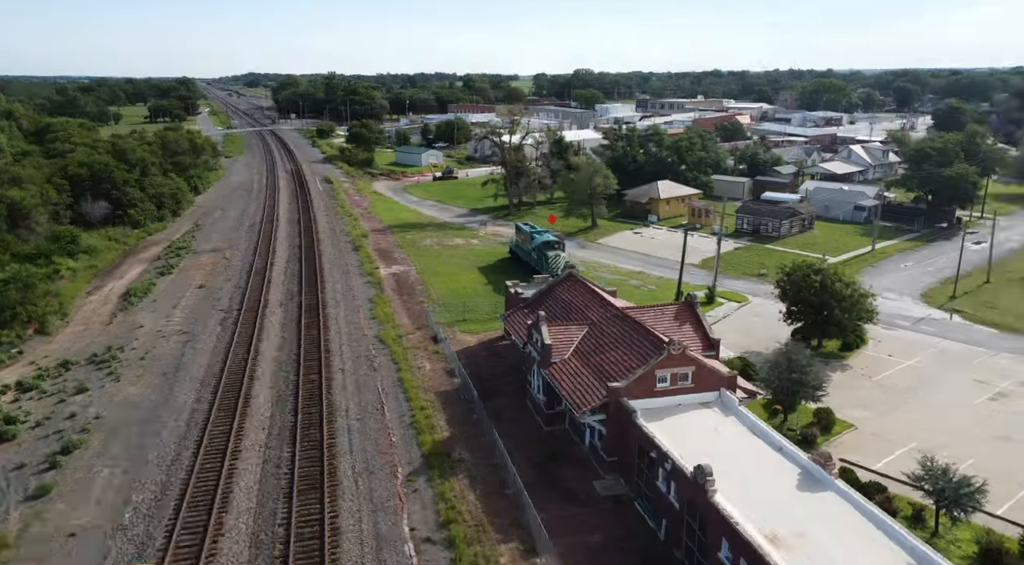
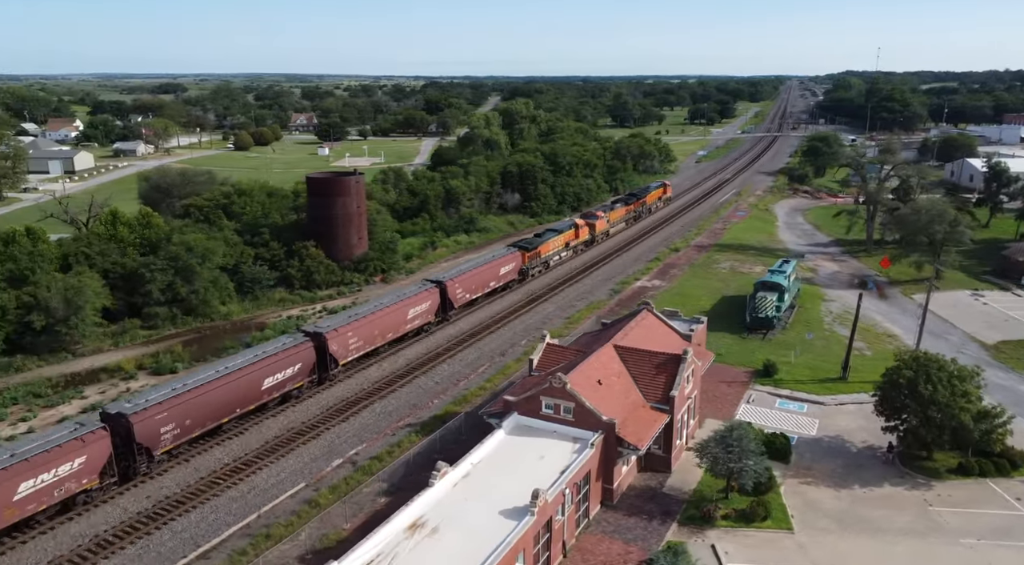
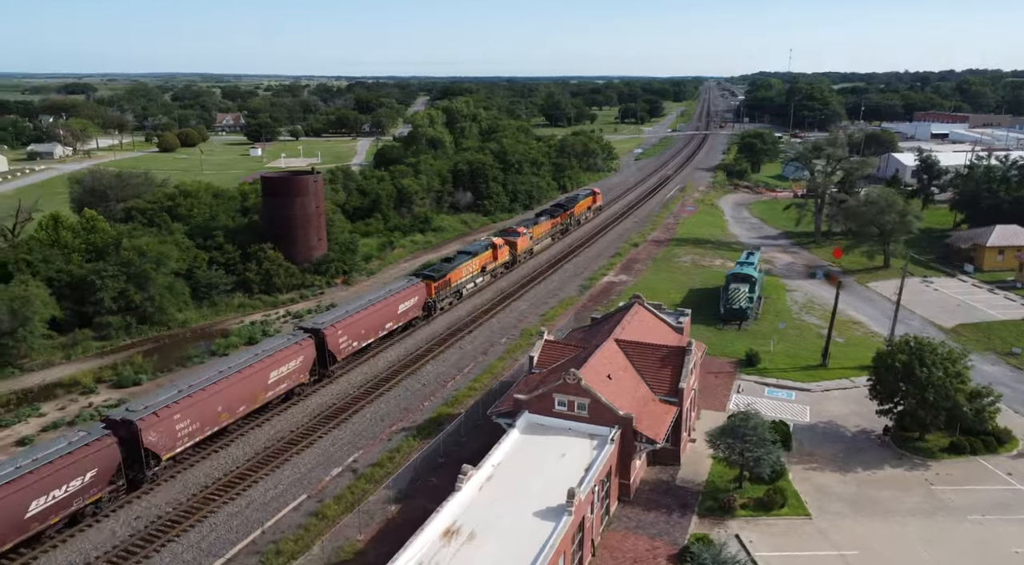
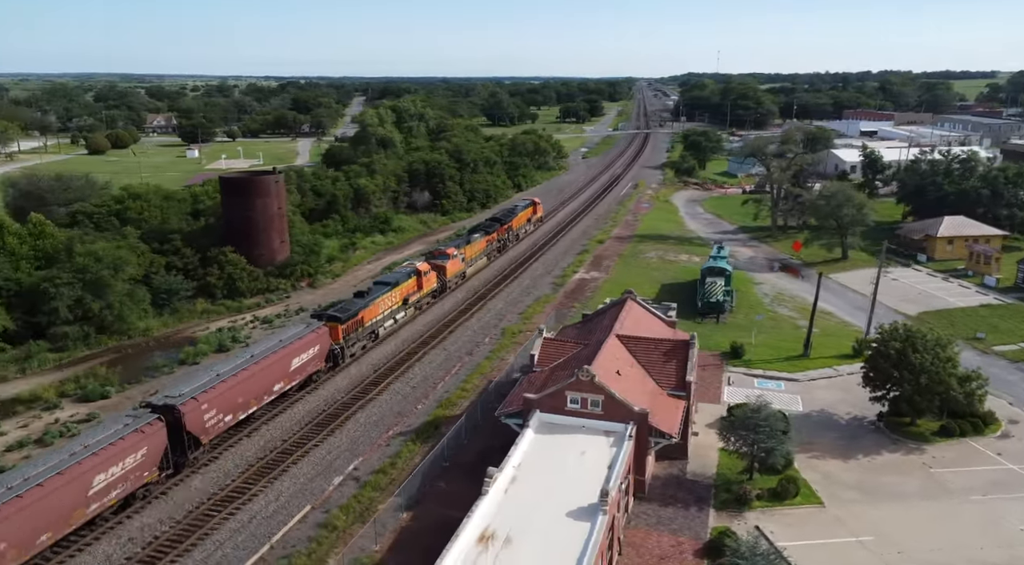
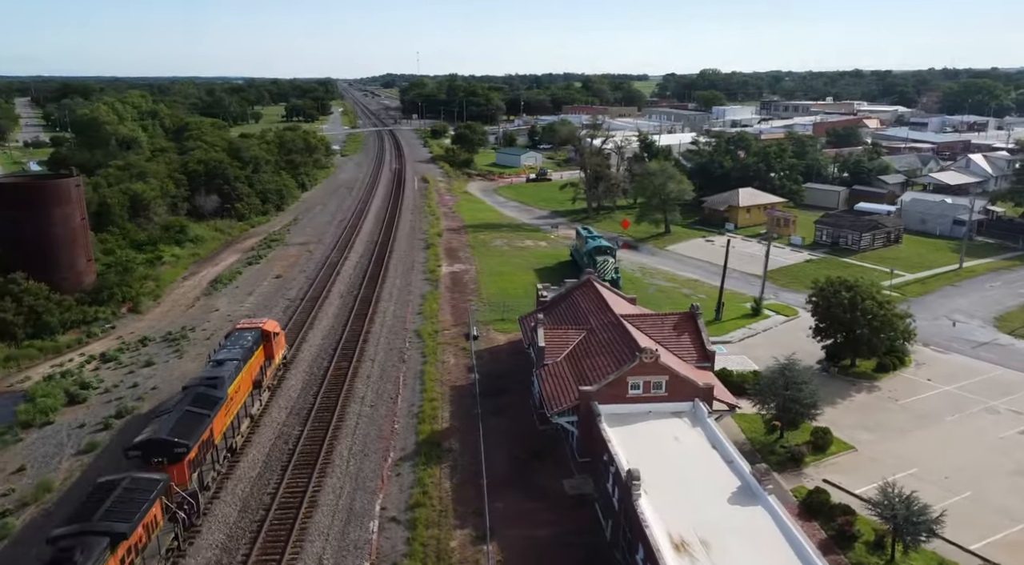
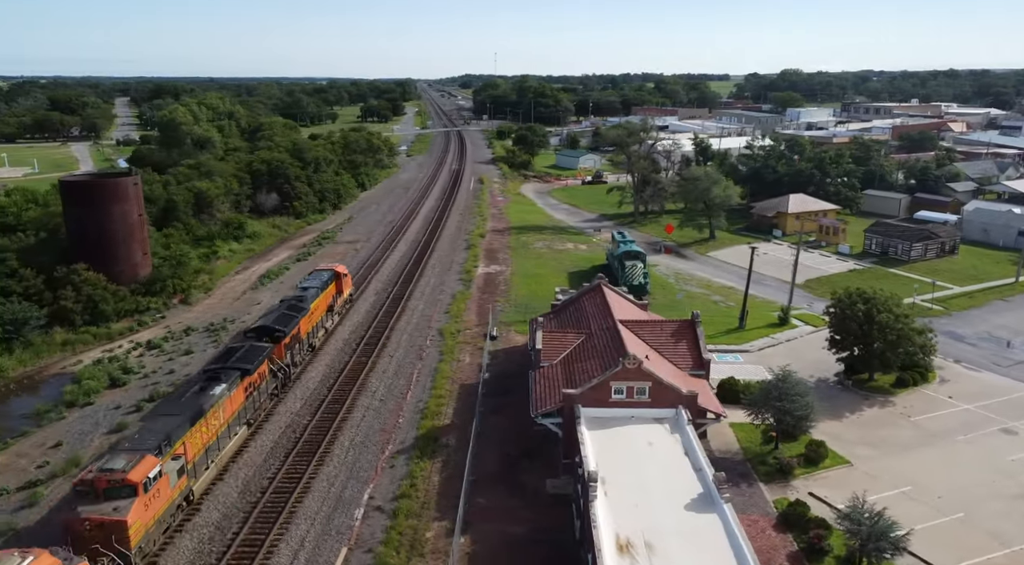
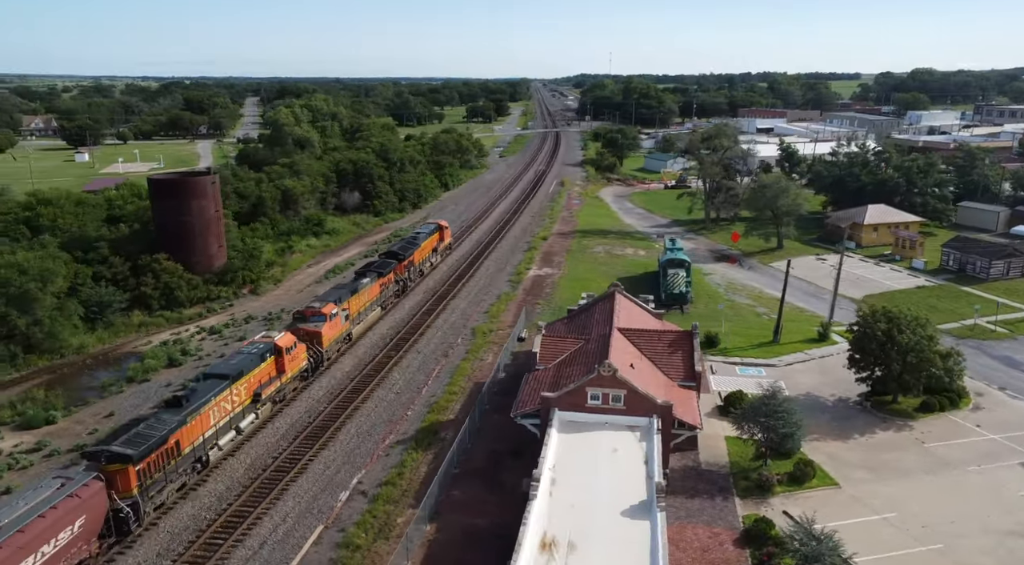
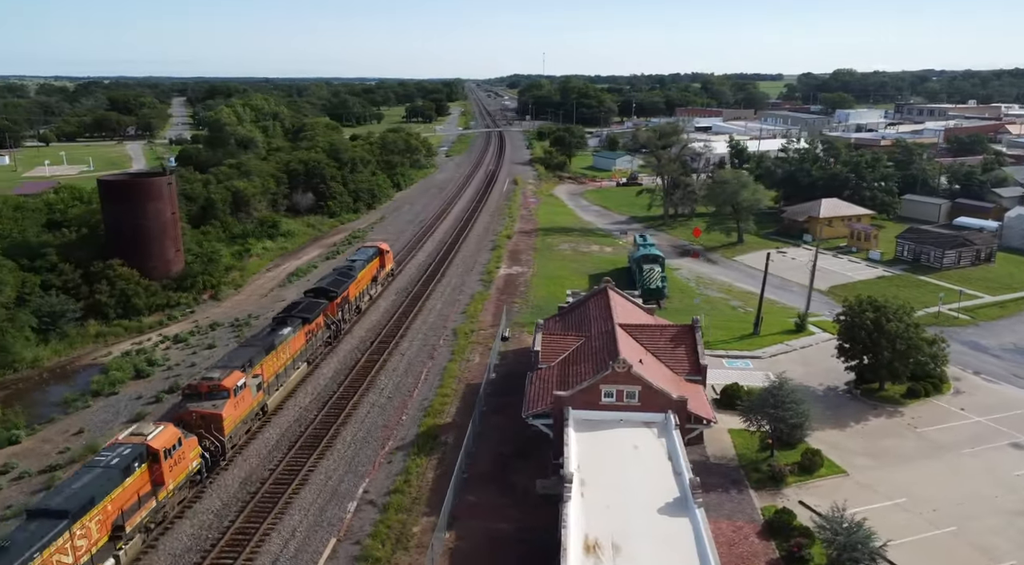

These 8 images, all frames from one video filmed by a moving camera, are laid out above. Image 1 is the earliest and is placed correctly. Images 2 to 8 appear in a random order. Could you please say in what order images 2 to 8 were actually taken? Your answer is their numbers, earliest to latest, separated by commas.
5, 6, 8, 7, 4, 3, 2
